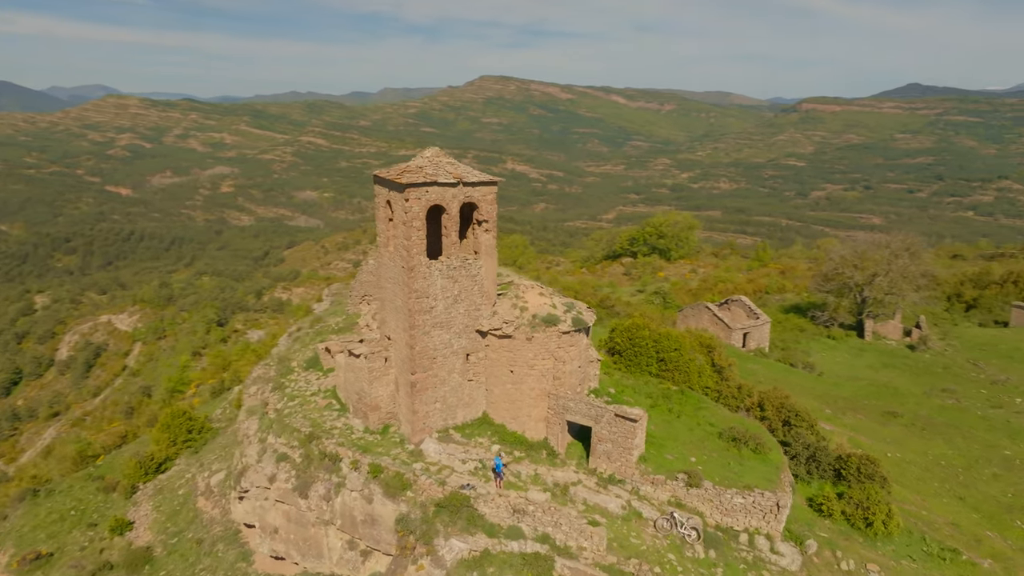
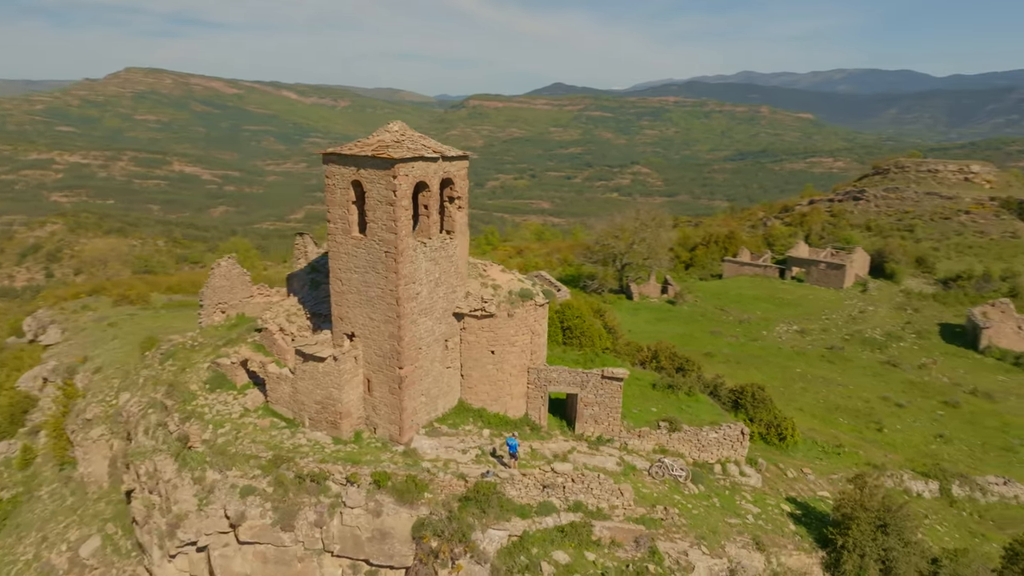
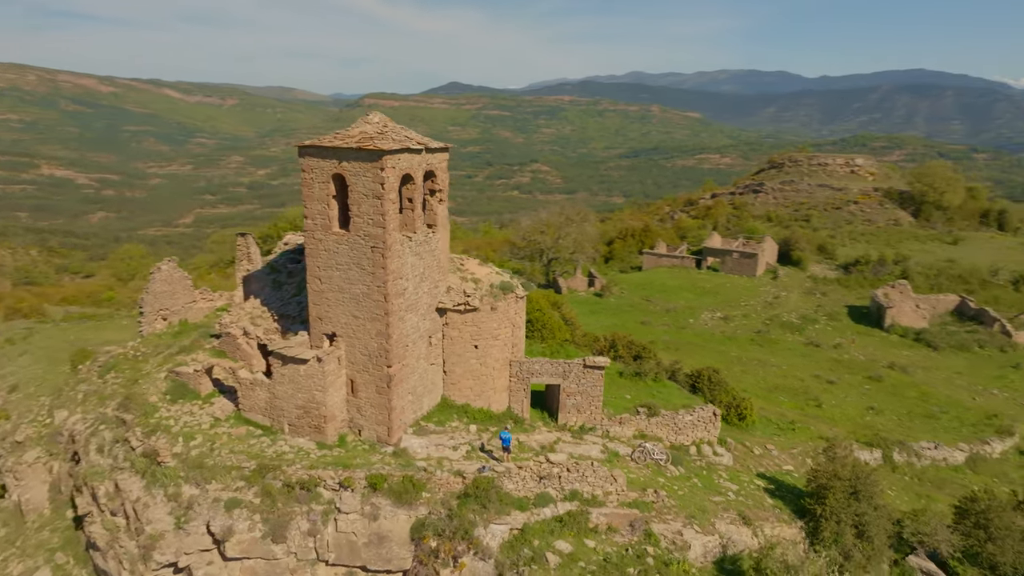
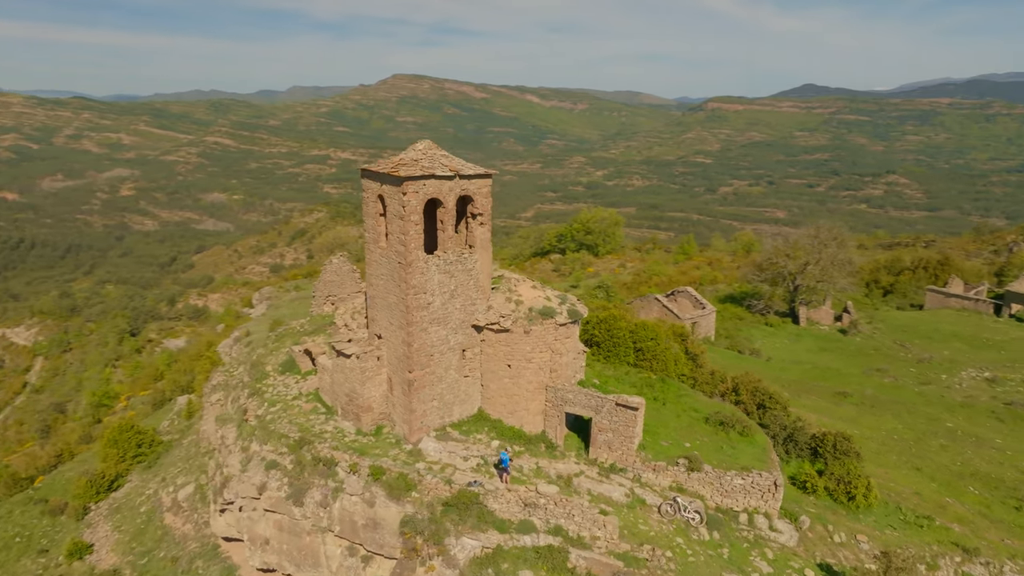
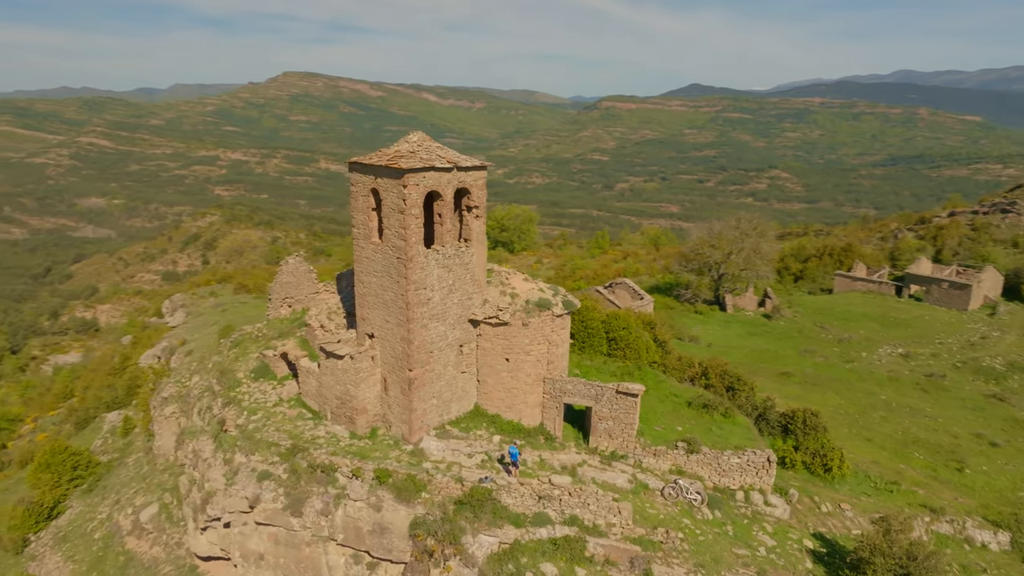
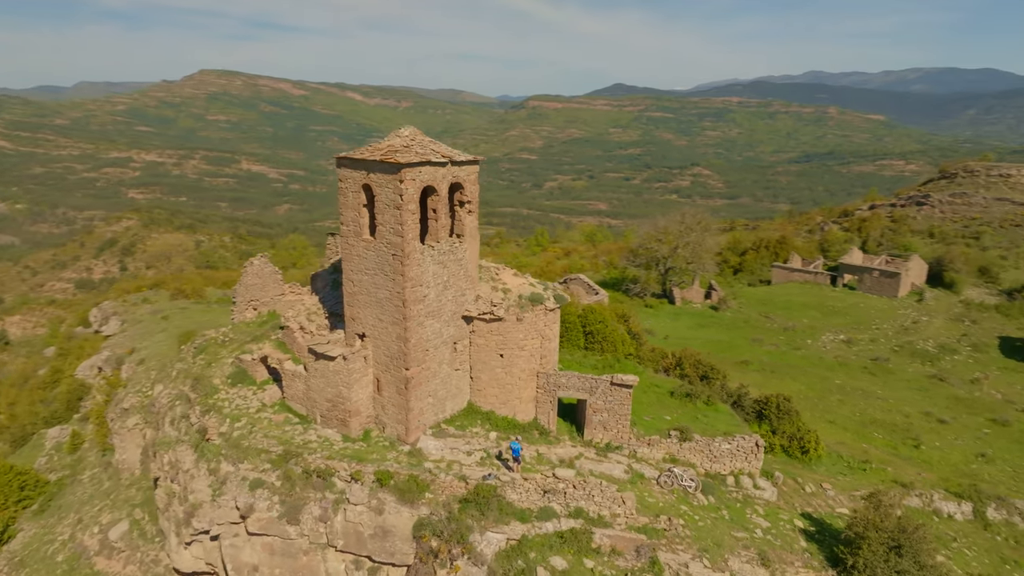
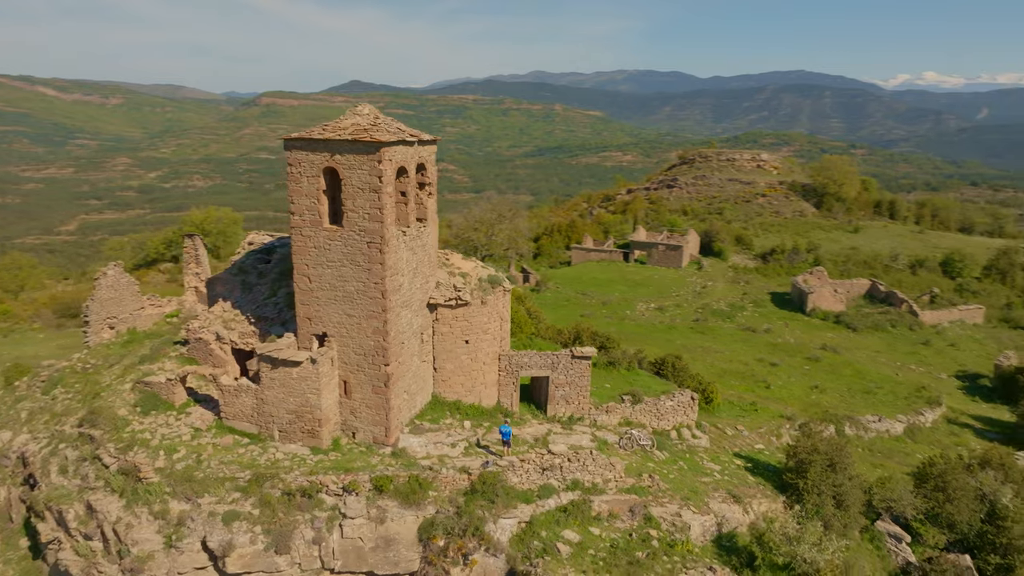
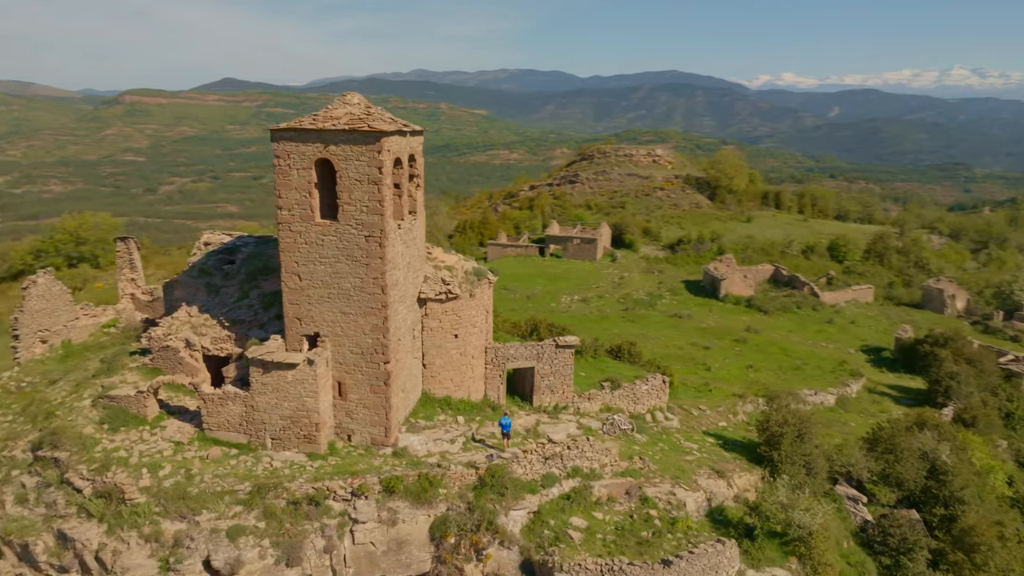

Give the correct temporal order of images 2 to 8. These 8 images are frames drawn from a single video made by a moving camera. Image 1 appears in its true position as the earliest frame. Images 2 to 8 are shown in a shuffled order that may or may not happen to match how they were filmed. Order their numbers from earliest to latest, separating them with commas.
4, 5, 6, 2, 3, 7, 8
